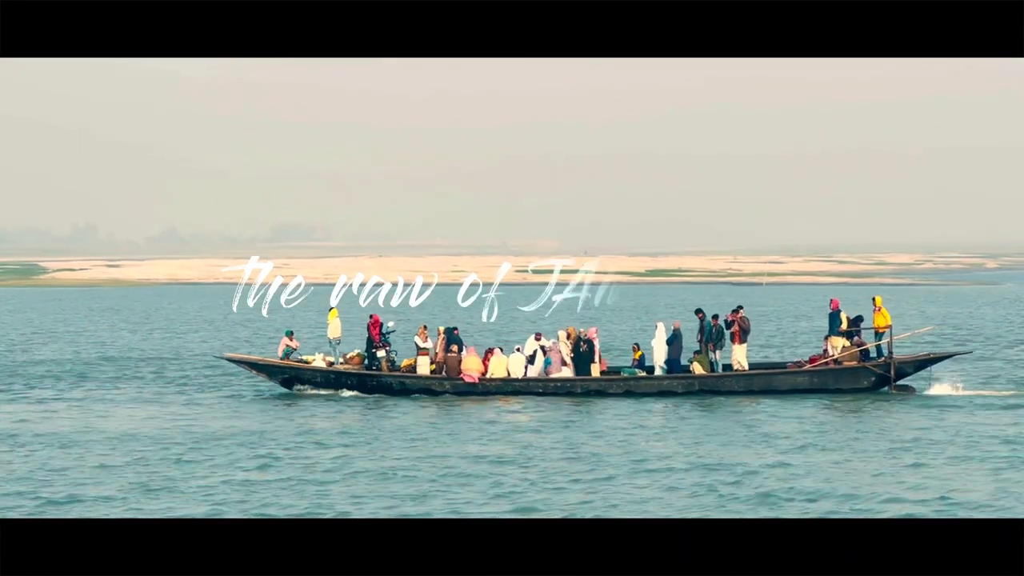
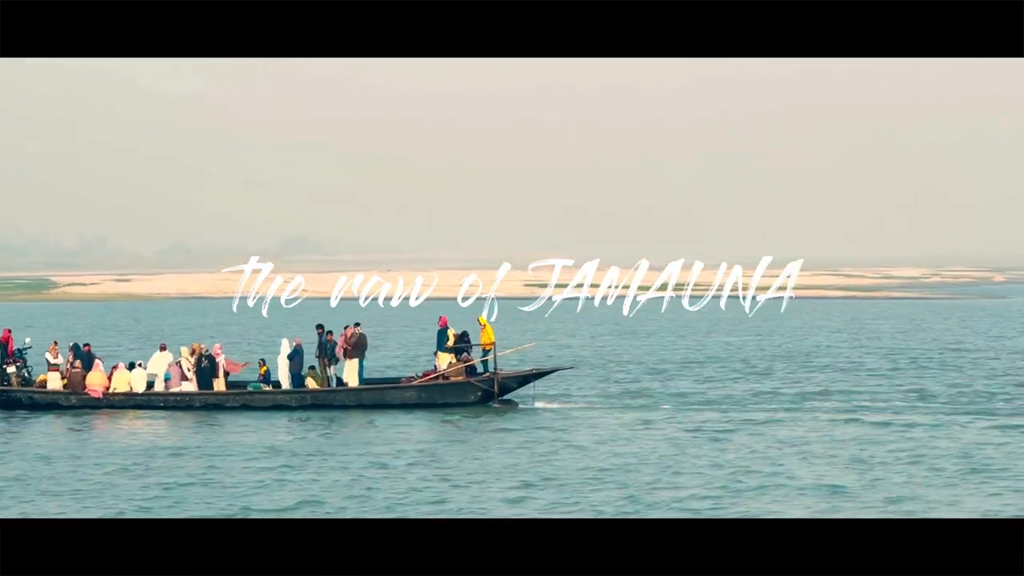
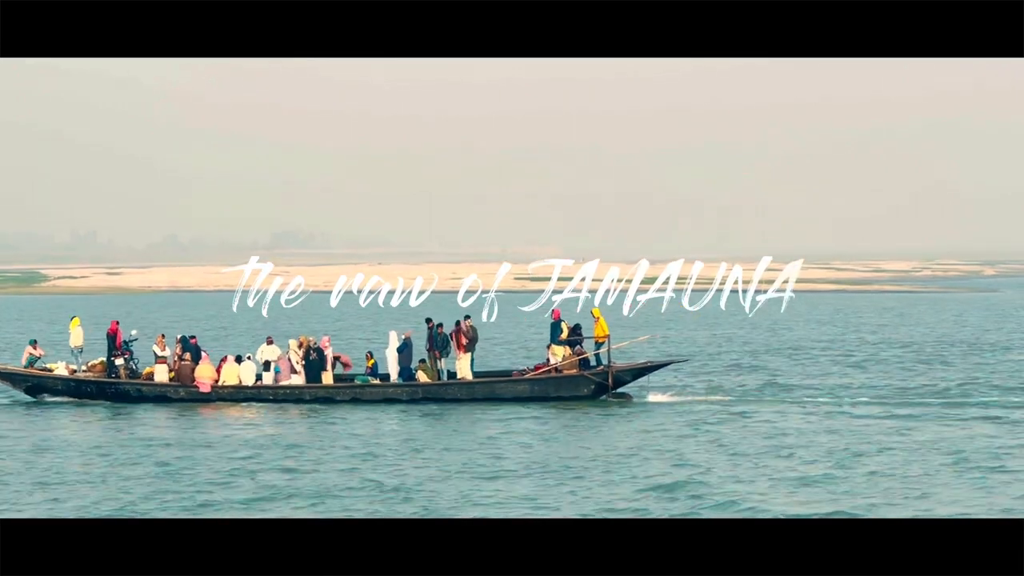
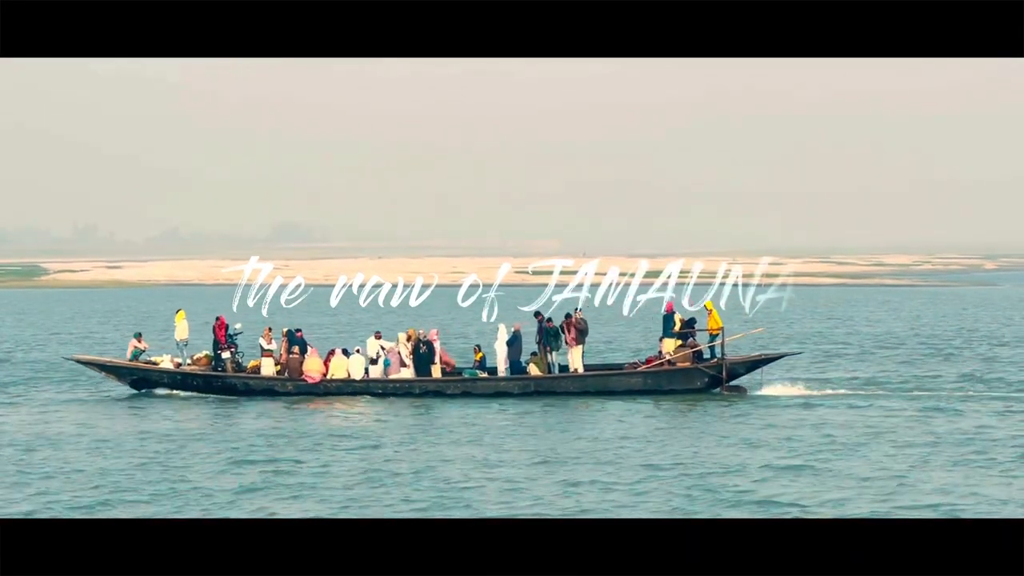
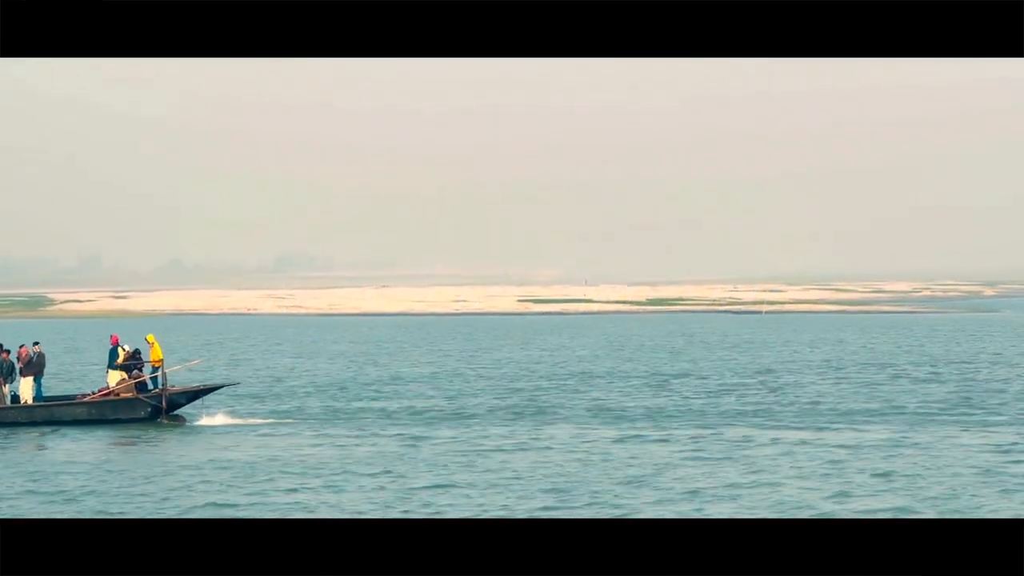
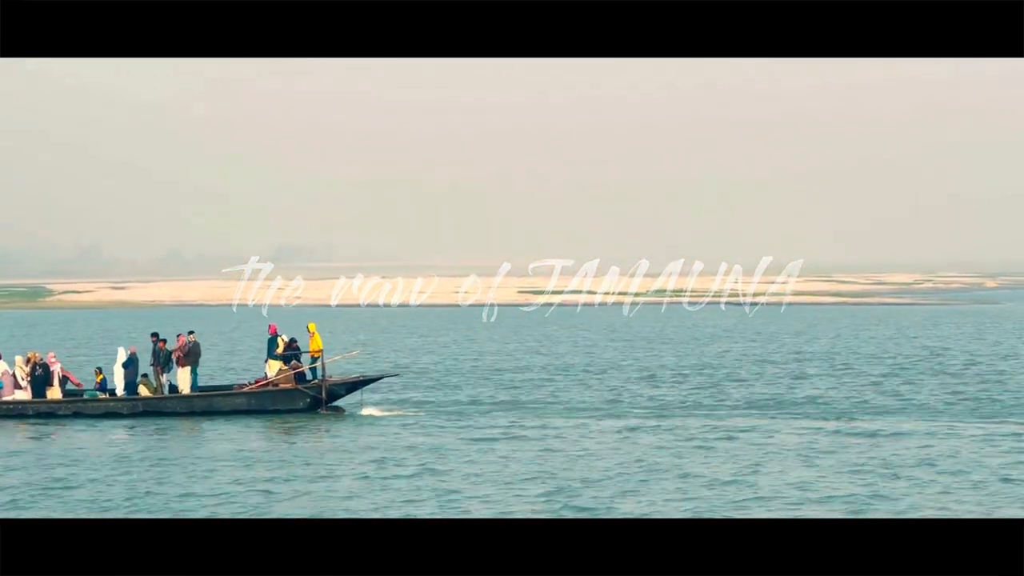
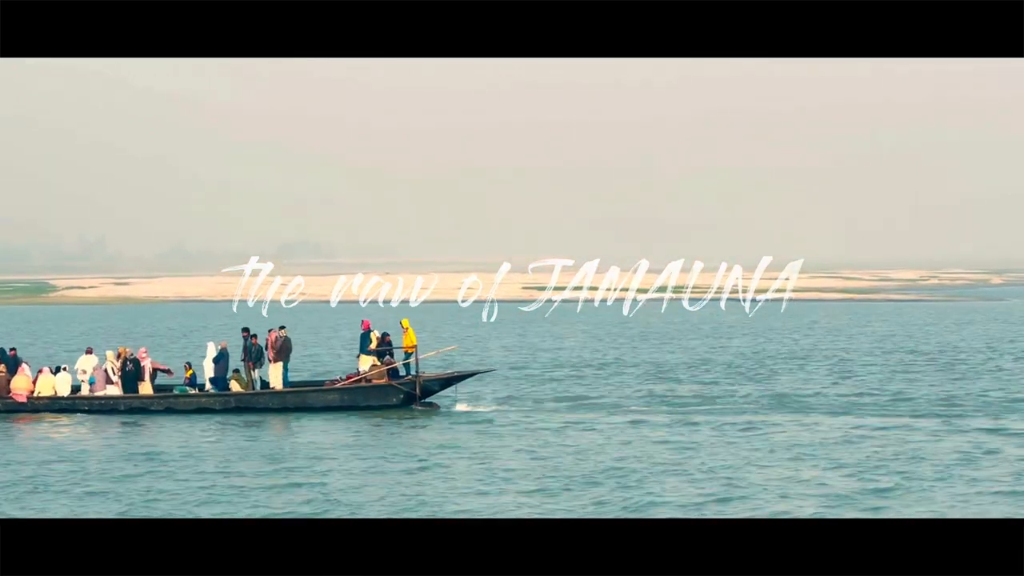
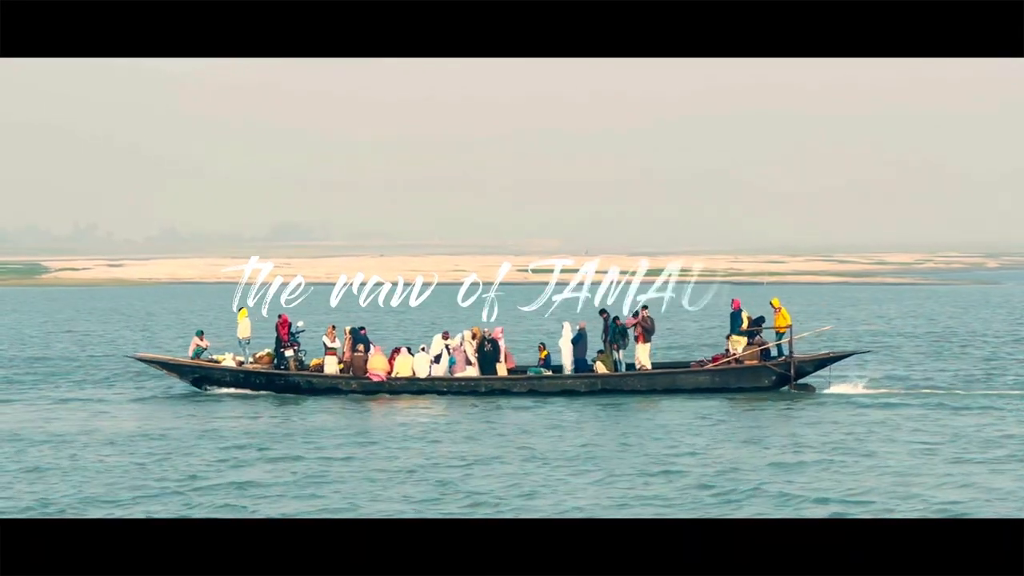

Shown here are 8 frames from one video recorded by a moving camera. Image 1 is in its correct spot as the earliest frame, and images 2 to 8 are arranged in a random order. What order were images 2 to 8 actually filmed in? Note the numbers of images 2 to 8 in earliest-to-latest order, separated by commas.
8, 4, 3, 2, 7, 6, 5
